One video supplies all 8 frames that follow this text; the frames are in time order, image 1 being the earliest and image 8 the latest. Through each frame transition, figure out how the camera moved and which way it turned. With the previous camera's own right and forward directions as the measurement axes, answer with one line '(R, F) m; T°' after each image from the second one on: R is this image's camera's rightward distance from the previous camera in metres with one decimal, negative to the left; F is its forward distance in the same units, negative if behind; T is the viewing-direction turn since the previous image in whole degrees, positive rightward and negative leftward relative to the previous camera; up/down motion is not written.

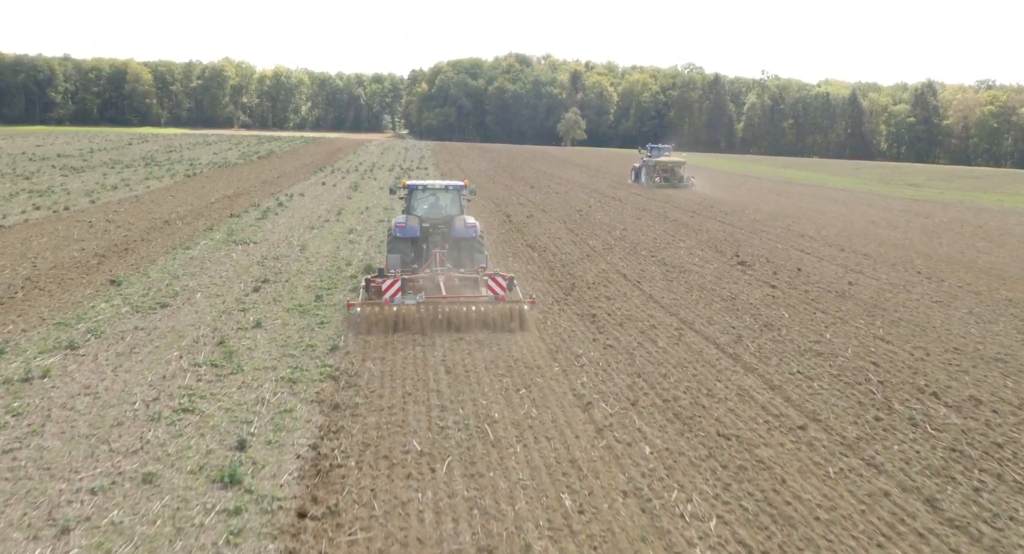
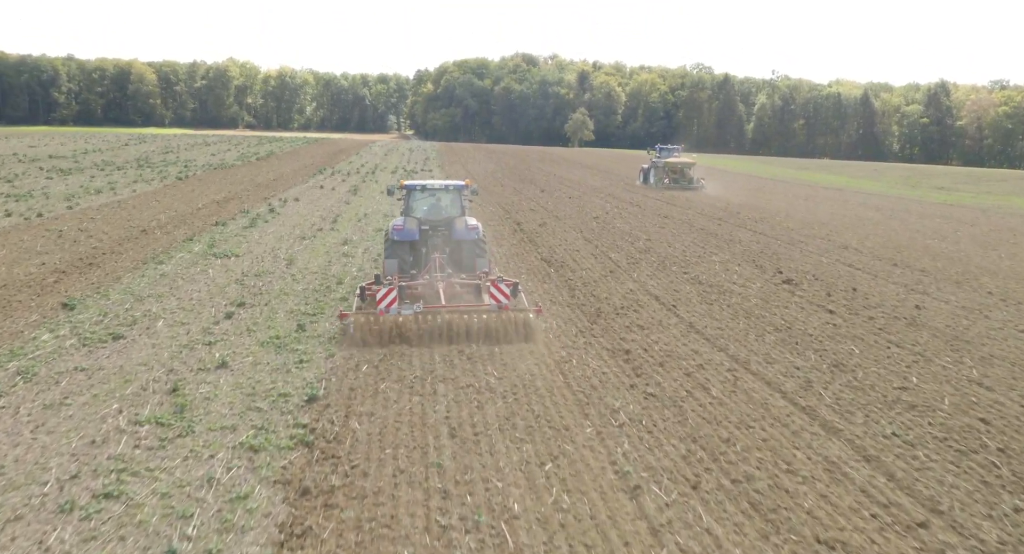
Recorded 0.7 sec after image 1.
(-0.2, +1.9) m; 0°
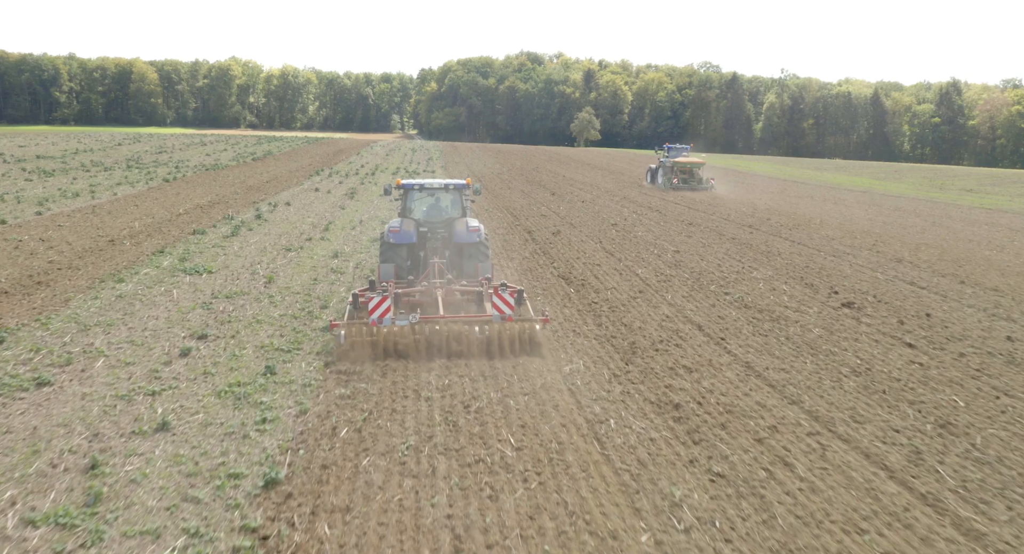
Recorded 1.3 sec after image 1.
(-0.2, +1.9) m; 0°
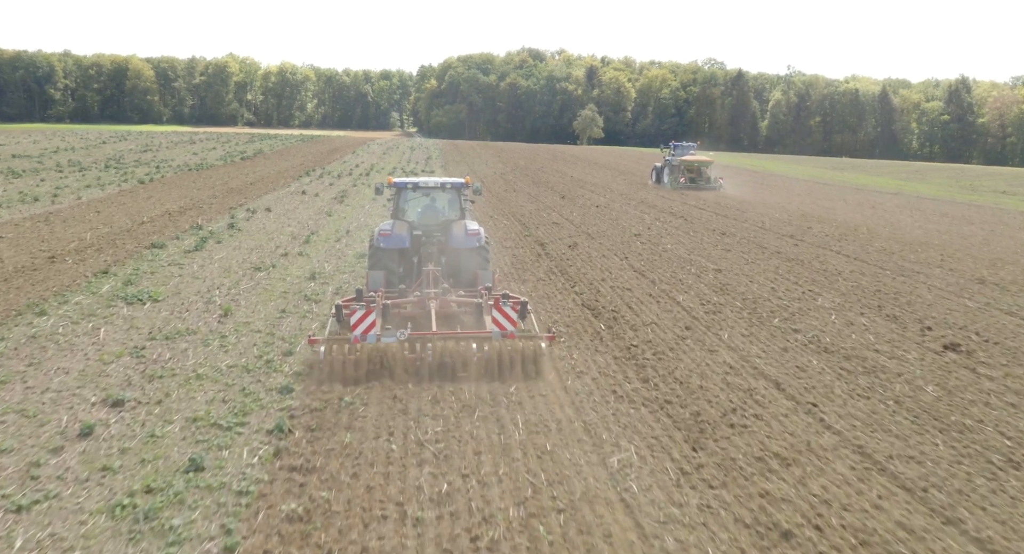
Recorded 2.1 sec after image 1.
(-0.2, +2.4) m; 0°
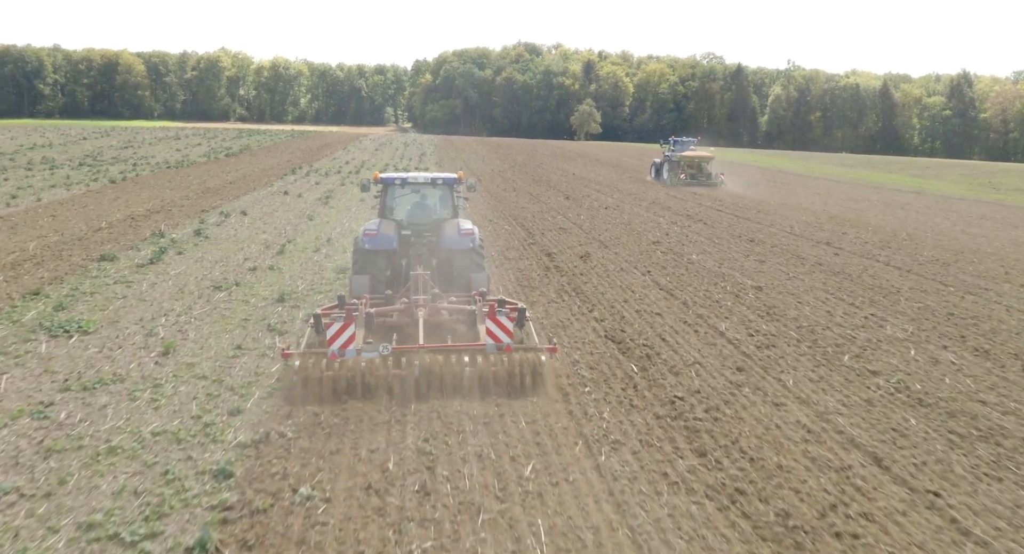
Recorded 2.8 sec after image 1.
(-0.1, +1.9) m; 0°
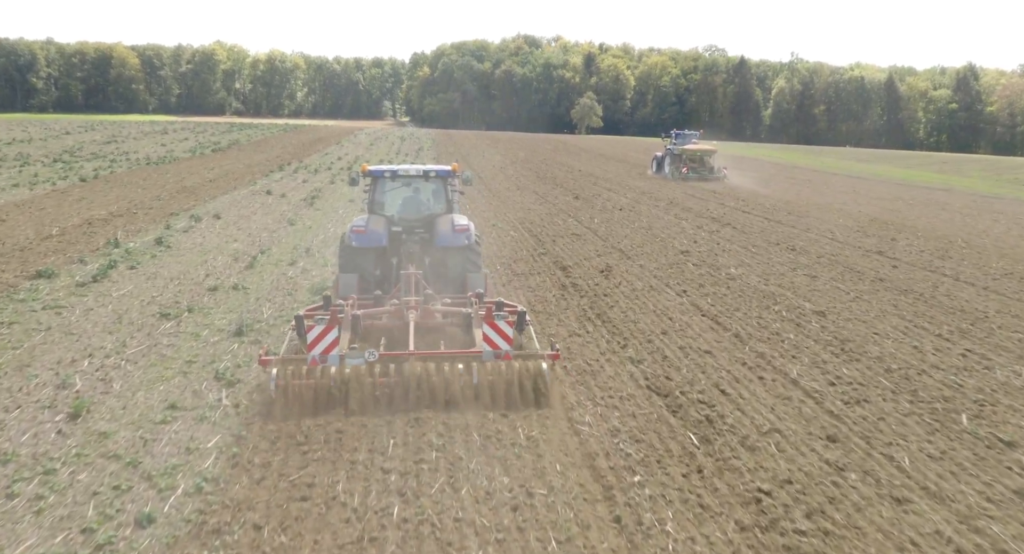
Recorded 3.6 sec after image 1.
(-0.2, +1.9) m; 0°
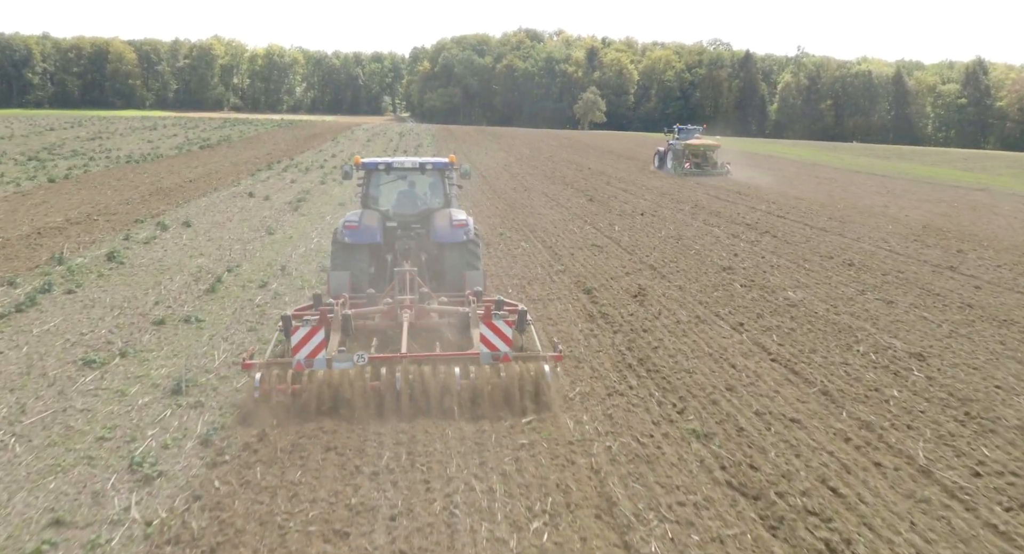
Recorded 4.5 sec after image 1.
(-0.2, +1.9) m; 0°
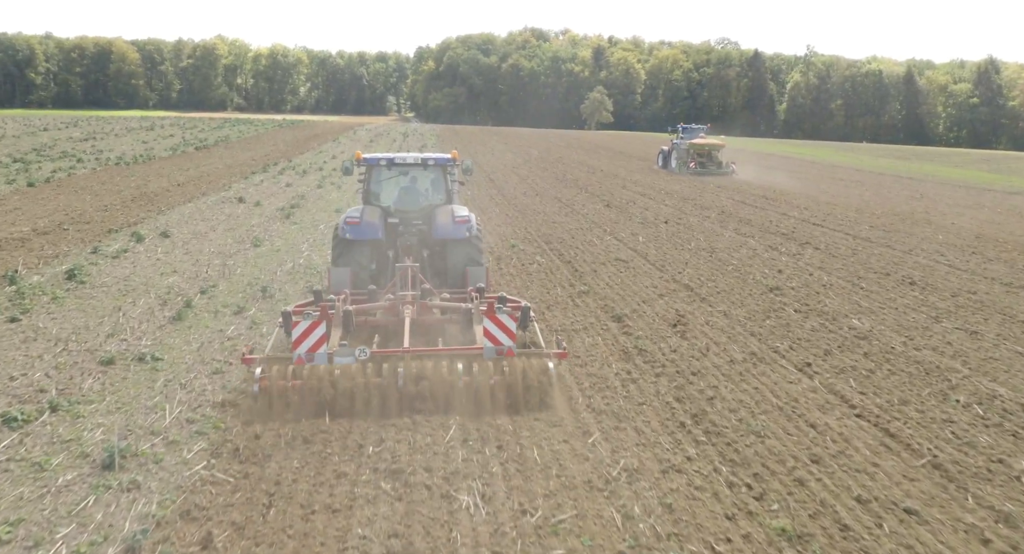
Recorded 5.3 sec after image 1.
(-0.1, +1.4) m; 0°
